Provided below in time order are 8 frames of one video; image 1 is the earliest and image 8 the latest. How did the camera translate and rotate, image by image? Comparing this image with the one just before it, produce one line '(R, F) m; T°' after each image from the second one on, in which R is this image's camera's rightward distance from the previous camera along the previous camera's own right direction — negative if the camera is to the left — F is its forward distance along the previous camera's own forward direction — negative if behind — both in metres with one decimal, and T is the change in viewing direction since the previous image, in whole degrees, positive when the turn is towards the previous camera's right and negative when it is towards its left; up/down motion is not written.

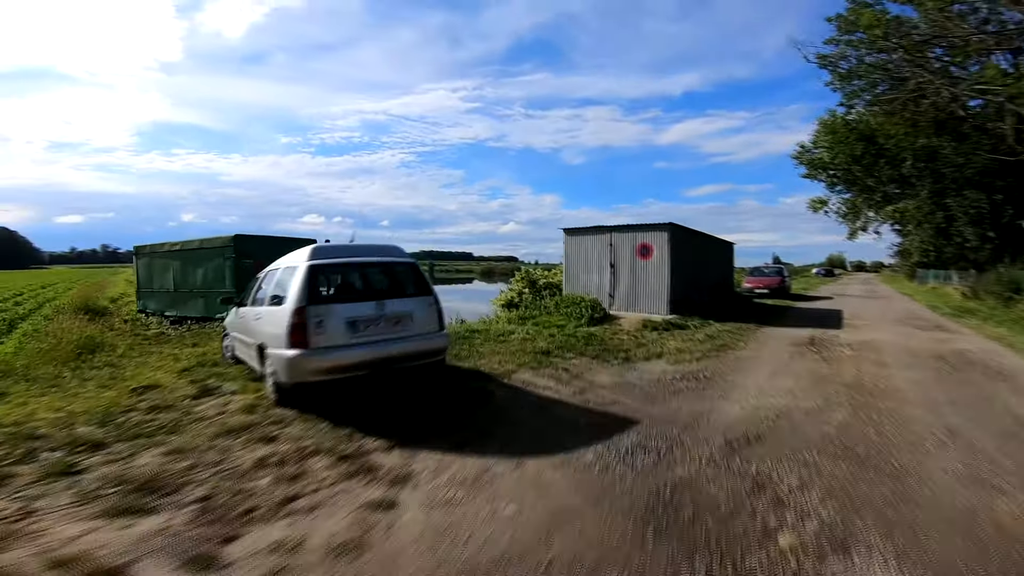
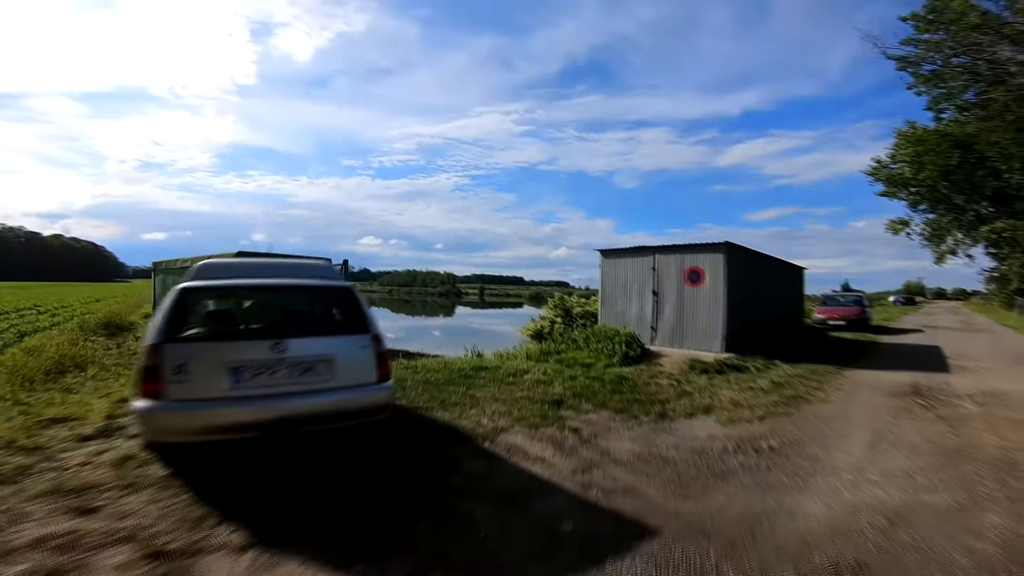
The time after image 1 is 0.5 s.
(+0.8, +2.3) m; -6°
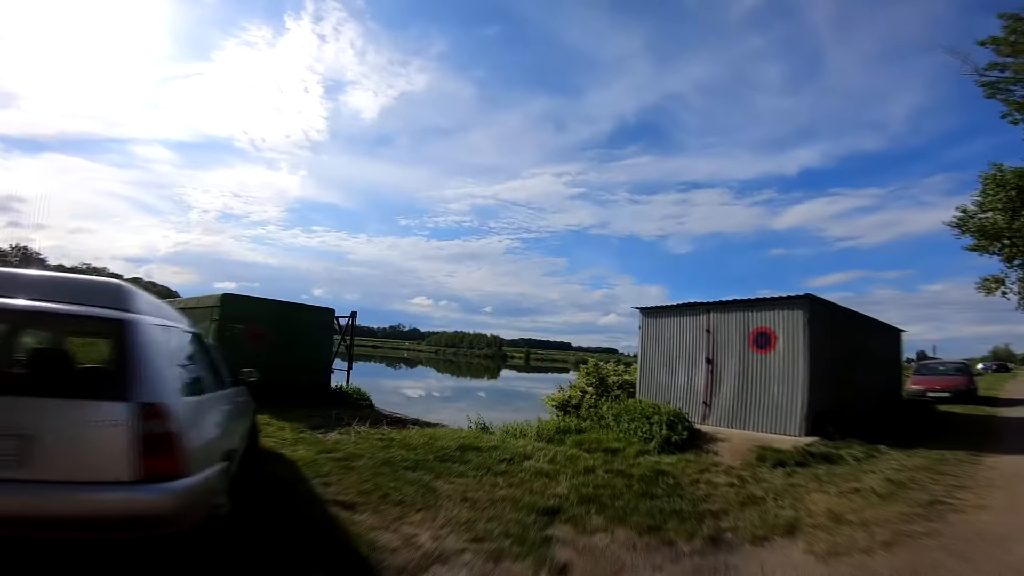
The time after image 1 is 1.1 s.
(+0.7, +2.7) m; -5°
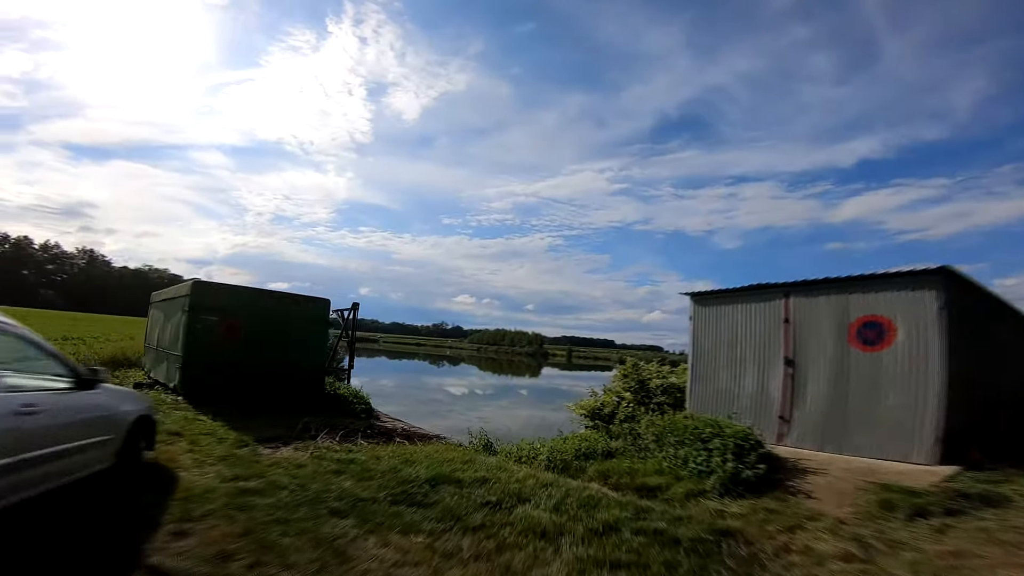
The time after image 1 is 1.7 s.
(+0.5, +2.6) m; -4°
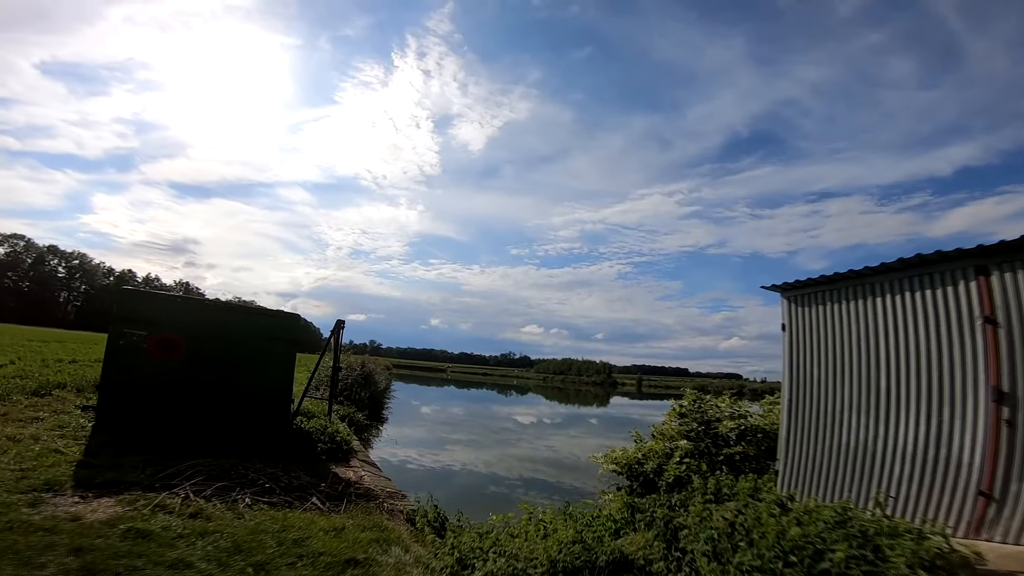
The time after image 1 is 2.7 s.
(+0.9, +3.5) m; -7°
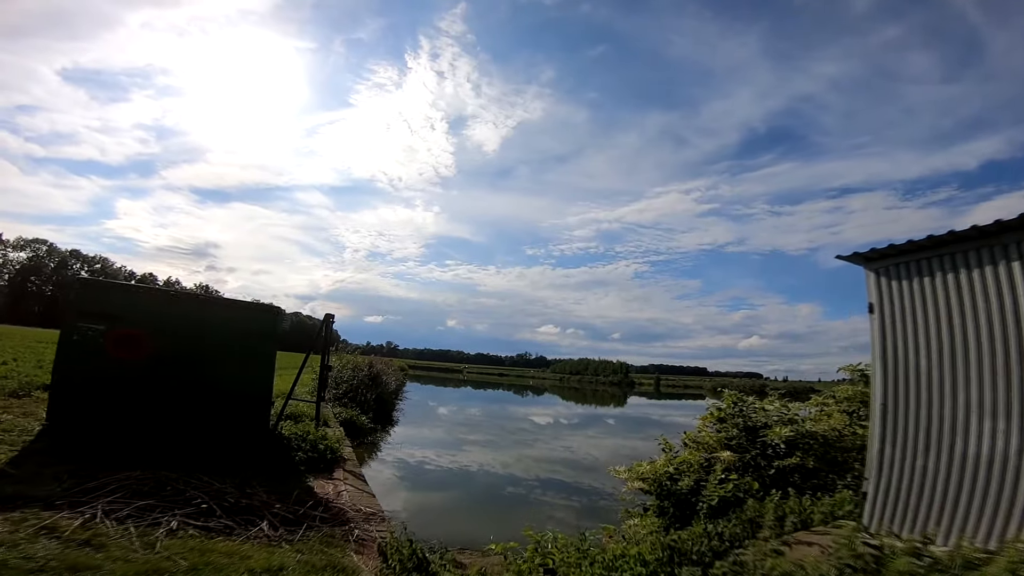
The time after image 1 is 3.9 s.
(+0.1, +1.3) m; -2°
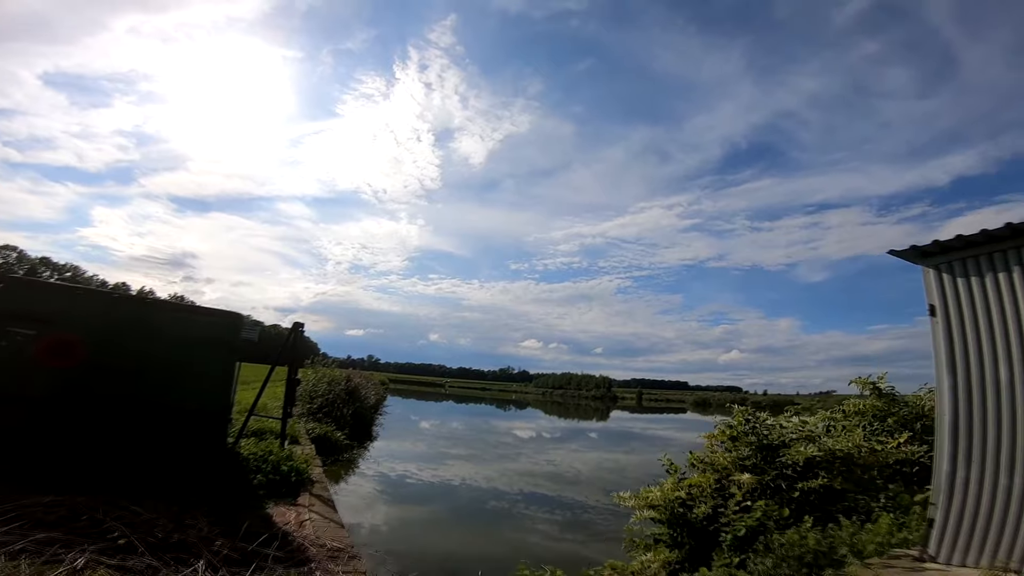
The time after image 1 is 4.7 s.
(-0.1, +0.8) m; +2°
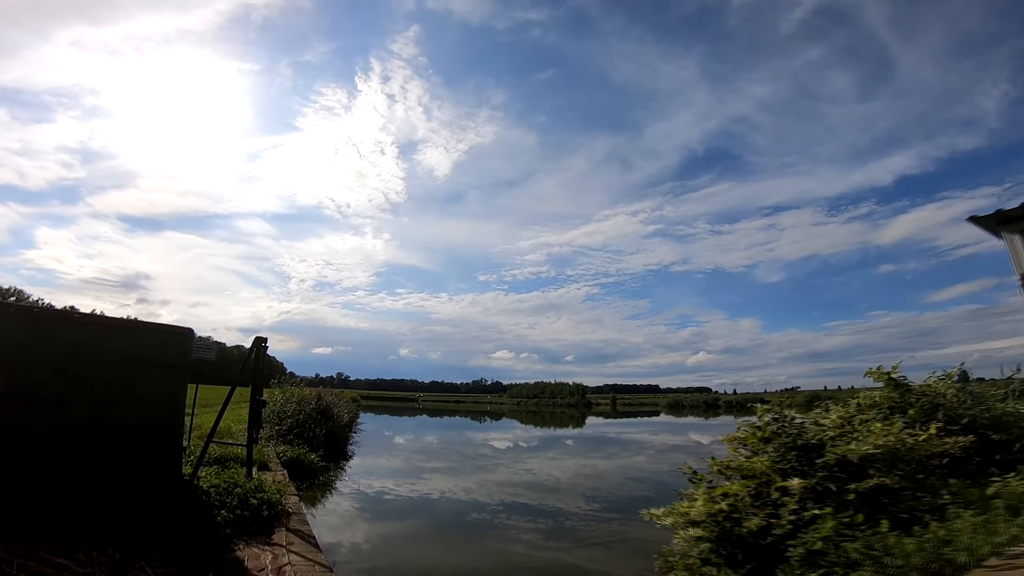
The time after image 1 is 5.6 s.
(-0.3, +0.8) m; +3°
